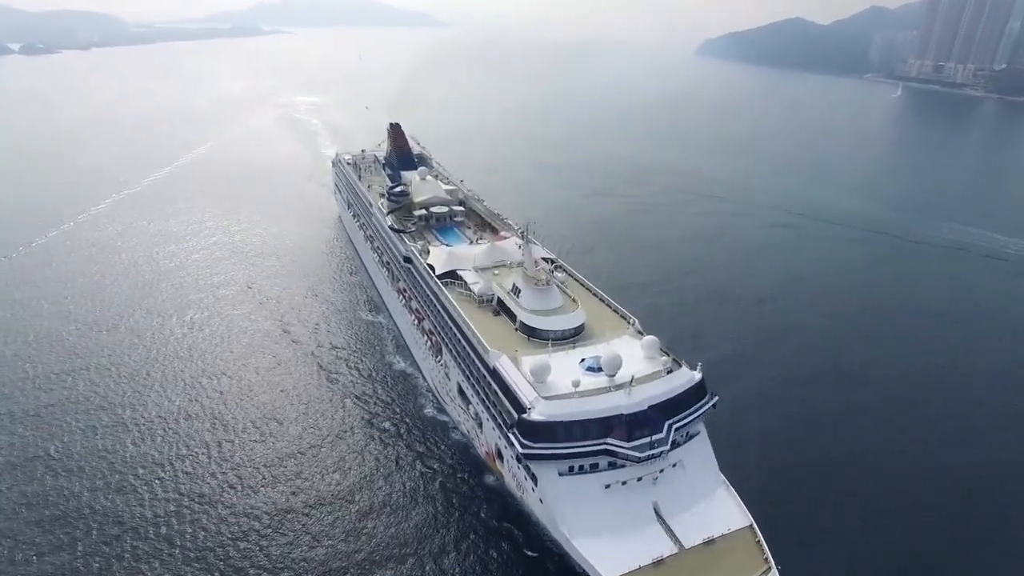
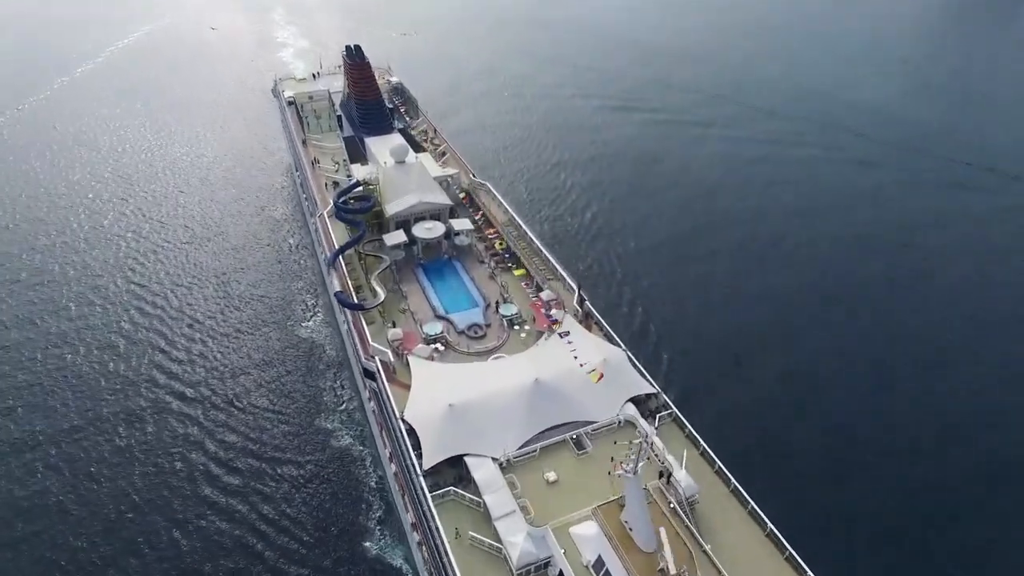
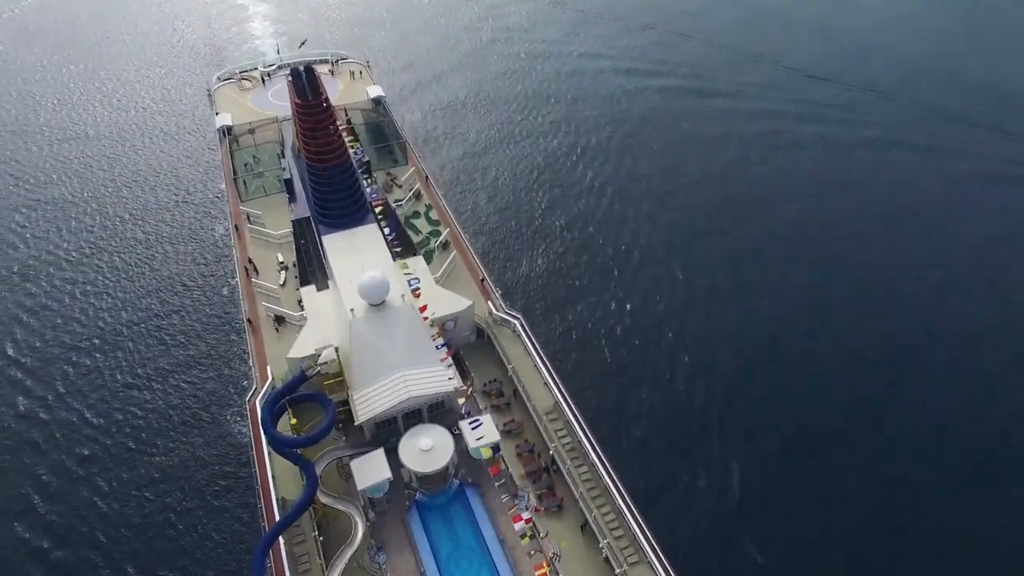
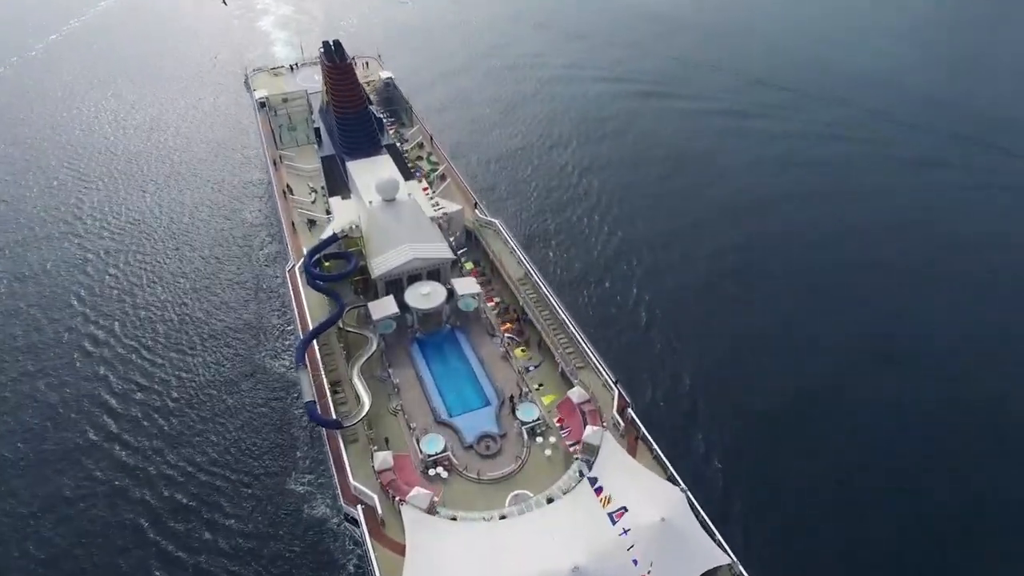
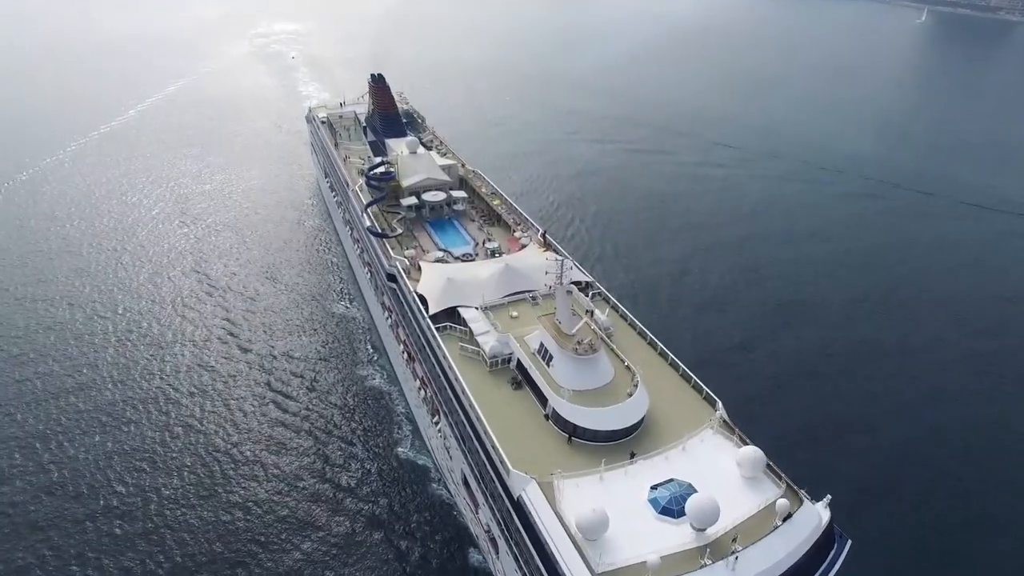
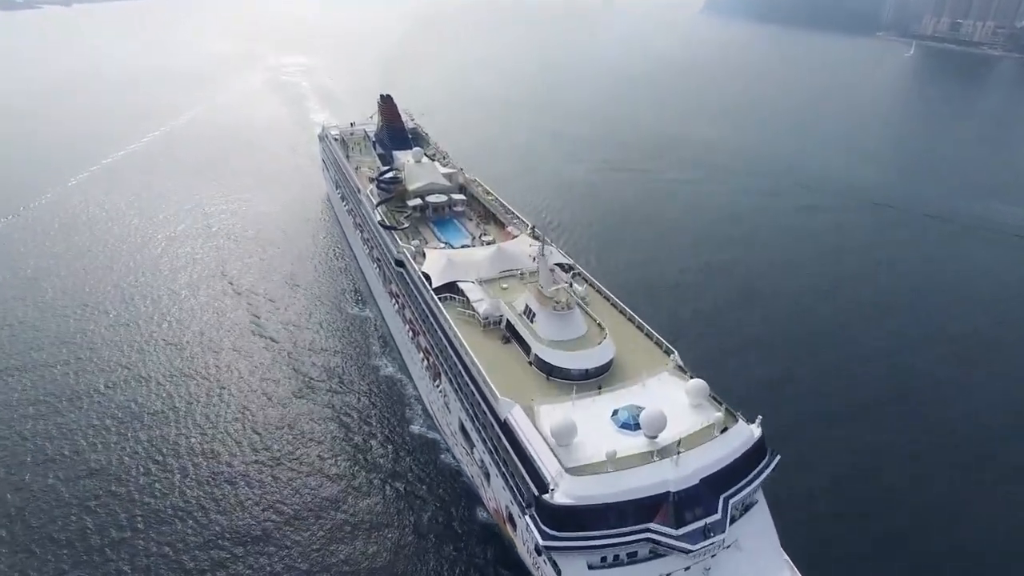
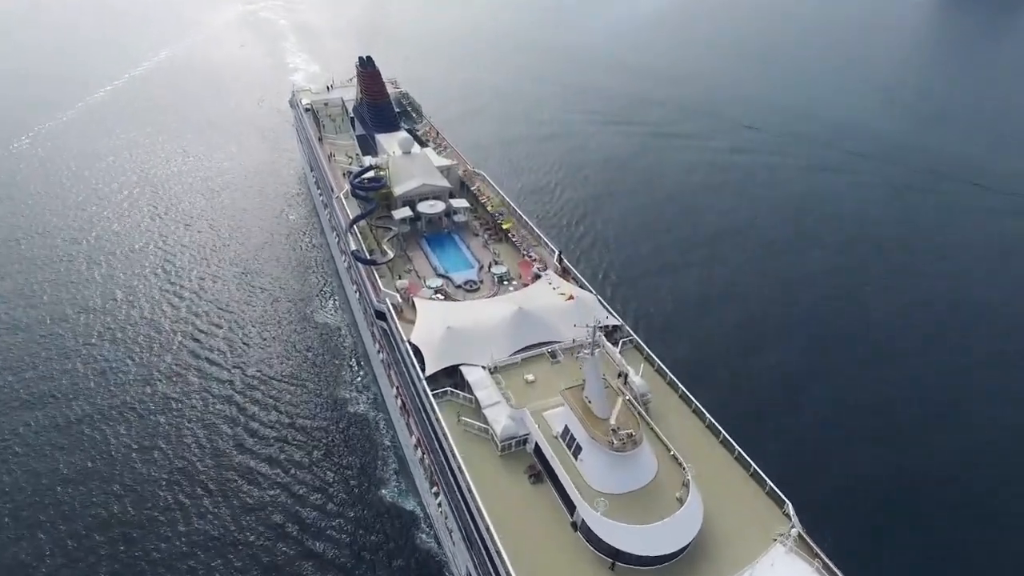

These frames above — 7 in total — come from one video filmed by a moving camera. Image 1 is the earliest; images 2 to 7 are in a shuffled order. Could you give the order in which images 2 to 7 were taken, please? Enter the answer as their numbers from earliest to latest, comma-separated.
6, 5, 7, 2, 4, 3
